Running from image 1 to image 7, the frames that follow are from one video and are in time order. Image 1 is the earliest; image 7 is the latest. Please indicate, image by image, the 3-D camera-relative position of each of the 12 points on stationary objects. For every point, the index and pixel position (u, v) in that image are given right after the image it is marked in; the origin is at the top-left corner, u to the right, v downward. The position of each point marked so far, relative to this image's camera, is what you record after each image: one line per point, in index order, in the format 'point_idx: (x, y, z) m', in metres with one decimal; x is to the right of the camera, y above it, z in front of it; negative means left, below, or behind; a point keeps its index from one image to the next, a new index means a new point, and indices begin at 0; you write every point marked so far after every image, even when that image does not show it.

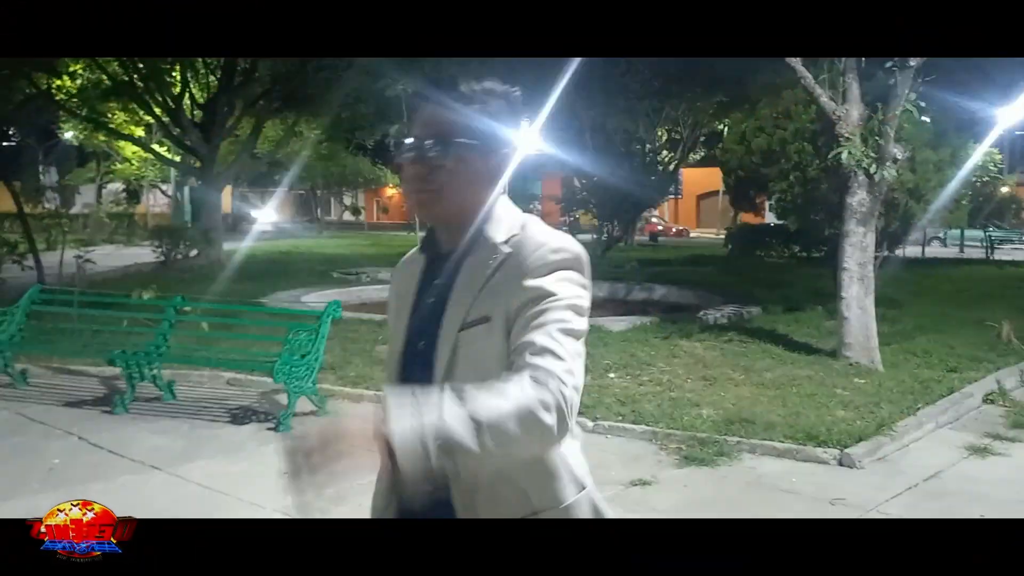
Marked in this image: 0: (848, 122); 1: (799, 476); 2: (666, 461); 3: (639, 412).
0: (+3.0, +1.5, +8.2) m
1: (+1.5, -1.0, +4.8) m
2: (+0.8, -0.9, +5.0) m
3: (+0.8, -0.8, +5.9) m
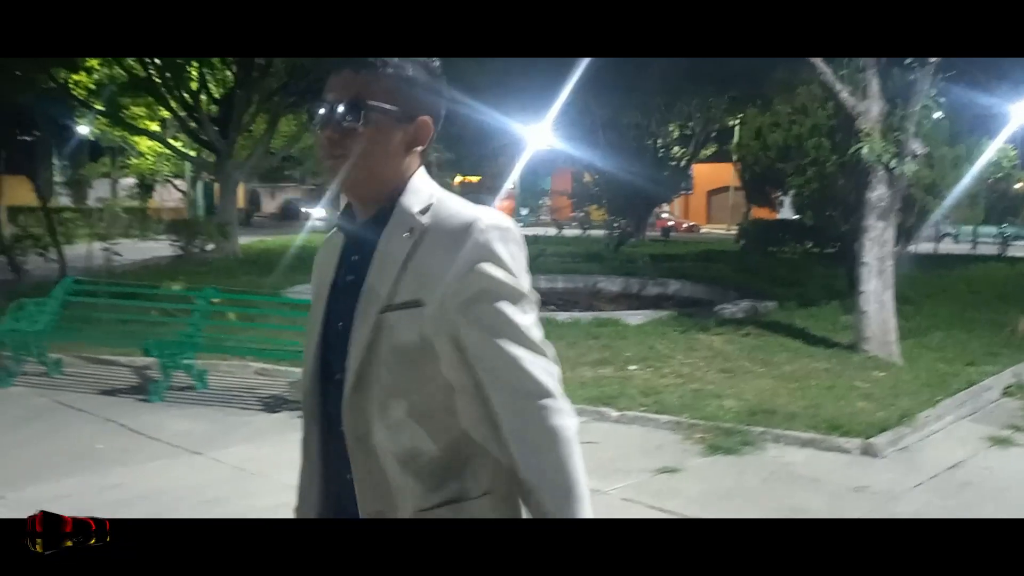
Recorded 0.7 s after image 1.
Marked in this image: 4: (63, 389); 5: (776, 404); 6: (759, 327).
0: (+3.2, +1.5, +8.2) m
1: (+1.7, -0.9, +4.9) m
2: (+1.0, -0.9, +5.1) m
3: (+1.0, -0.8, +6.0) m
4: (-3.2, -0.7, +6.4) m
5: (+1.7, -0.8, +6.0) m
6: (+2.6, -0.4, +9.5) m
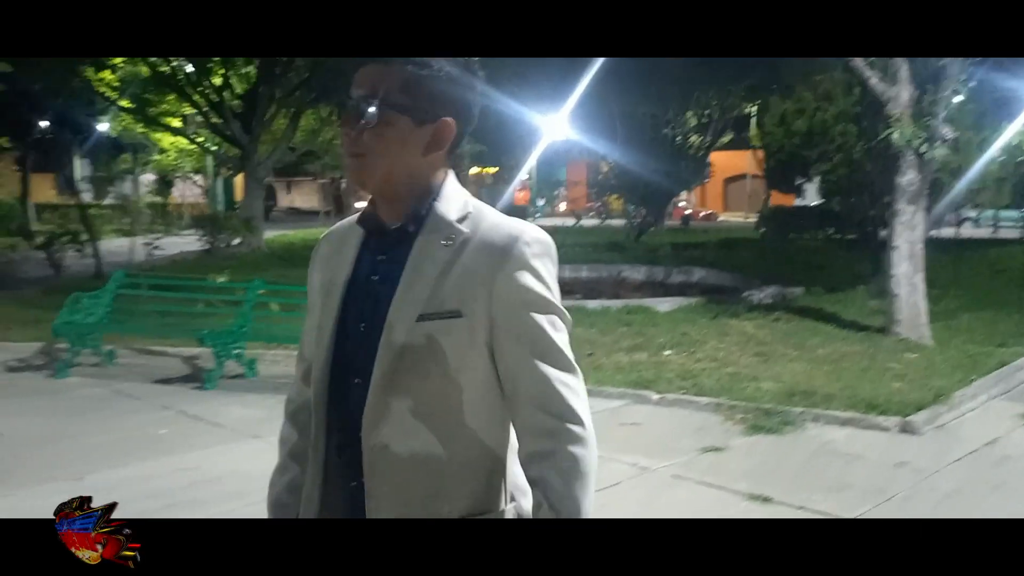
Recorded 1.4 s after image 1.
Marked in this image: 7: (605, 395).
0: (+3.5, +1.7, +8.3) m
1: (+1.9, -0.9, +5.1) m
2: (+1.3, -0.8, +5.3) m
3: (+1.3, -0.7, +6.2) m
4: (-2.9, -0.7, +6.7) m
5: (+2.0, -0.7, +6.1) m
6: (+2.9, -0.3, +9.7) m
7: (+0.6, -0.7, +6.2) m
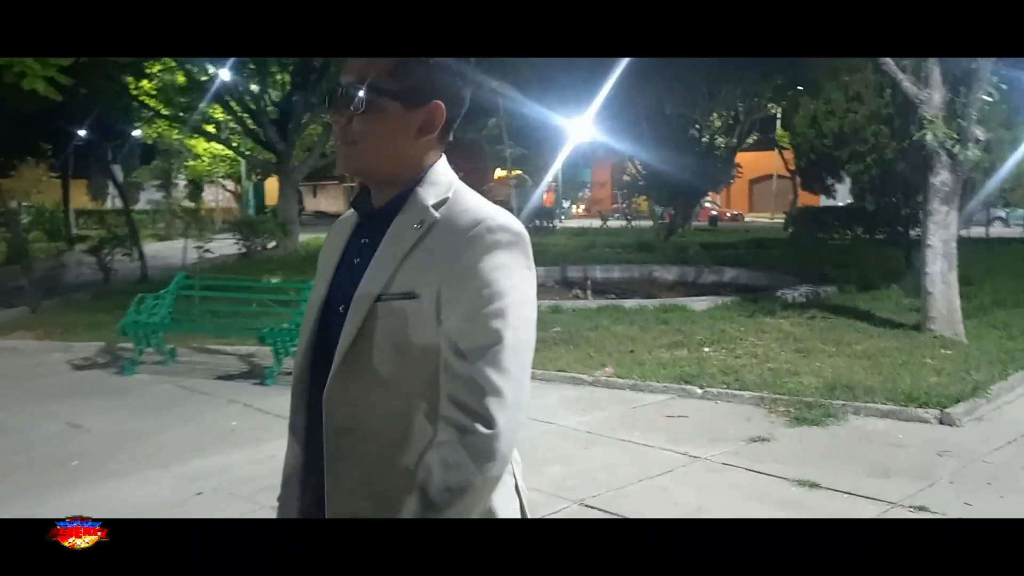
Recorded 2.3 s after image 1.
0: (+3.9, +1.7, +8.5) m
1: (+2.2, -0.8, +5.2) m
2: (+1.6, -0.8, +5.5) m
3: (+1.6, -0.6, +6.4) m
4: (-2.5, -0.7, +7.0) m
5: (+2.3, -0.6, +6.3) m
6: (+3.3, -0.2, +9.8) m
7: (+0.9, -0.7, +6.4) m
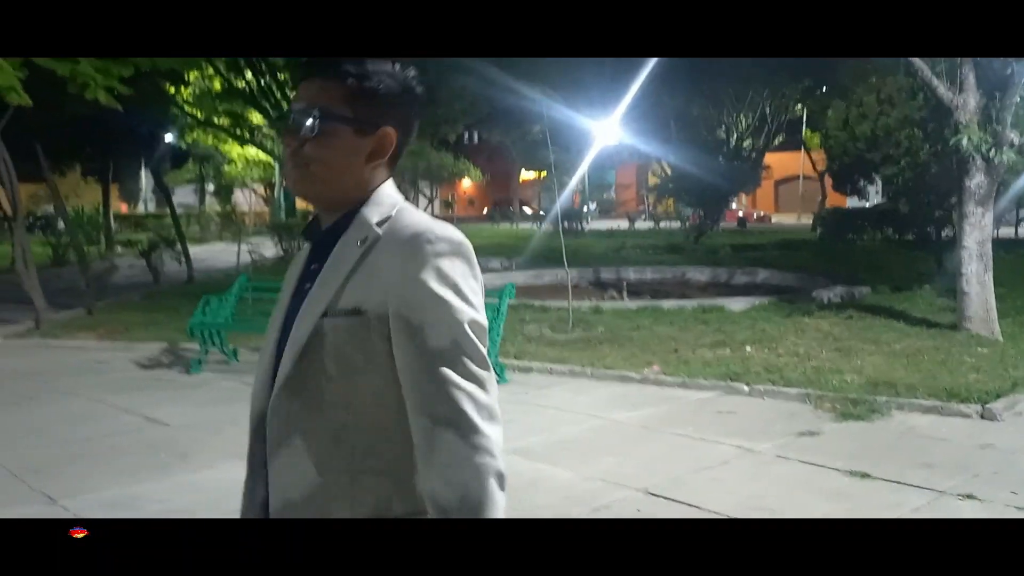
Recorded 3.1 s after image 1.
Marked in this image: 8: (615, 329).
0: (+4.3, +1.7, +8.7) m
1: (+2.6, -0.8, +5.5) m
2: (+1.9, -0.8, +5.7) m
3: (+2.0, -0.7, +6.6) m
4: (-2.1, -0.7, +7.3) m
5: (+2.7, -0.6, +6.5) m
6: (+3.8, -0.2, +10.0) m
7: (+1.3, -0.7, +6.6) m
8: (+1.0, -0.4, +9.0) m
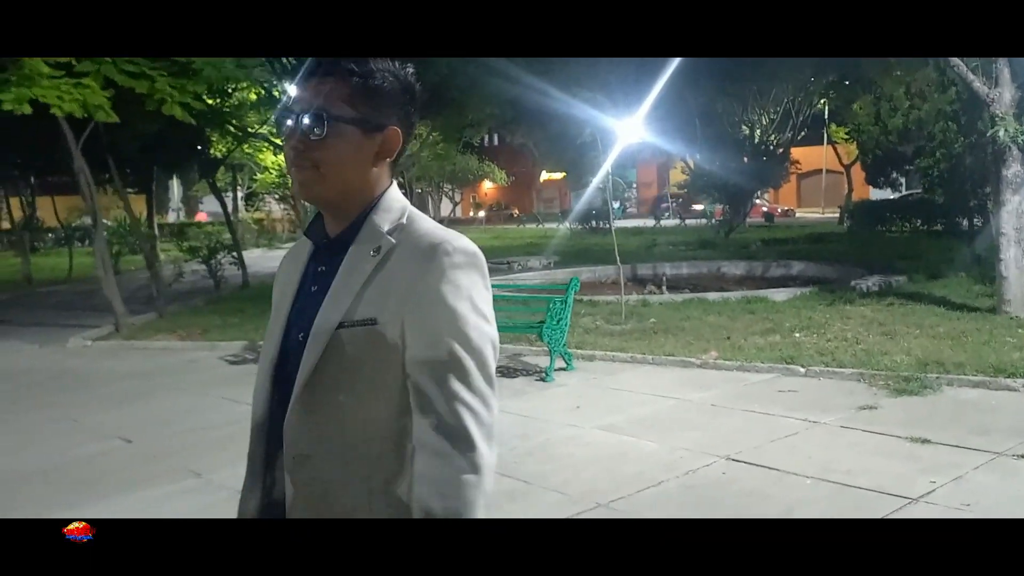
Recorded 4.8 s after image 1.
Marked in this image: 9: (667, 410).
0: (+4.8, +1.8, +9.1) m
1: (+3.1, -0.7, +5.9) m
2: (+2.5, -0.7, +6.2) m
3: (+2.5, -0.6, +7.0) m
4: (-1.6, -0.7, +7.8) m
5: (+3.3, -0.5, +7.0) m
6: (+4.4, -0.1, +10.4) m
7: (+1.9, -0.6, +7.1) m
8: (+1.6, -0.3, +9.4) m
9: (+1.0, -0.8, +6.0) m
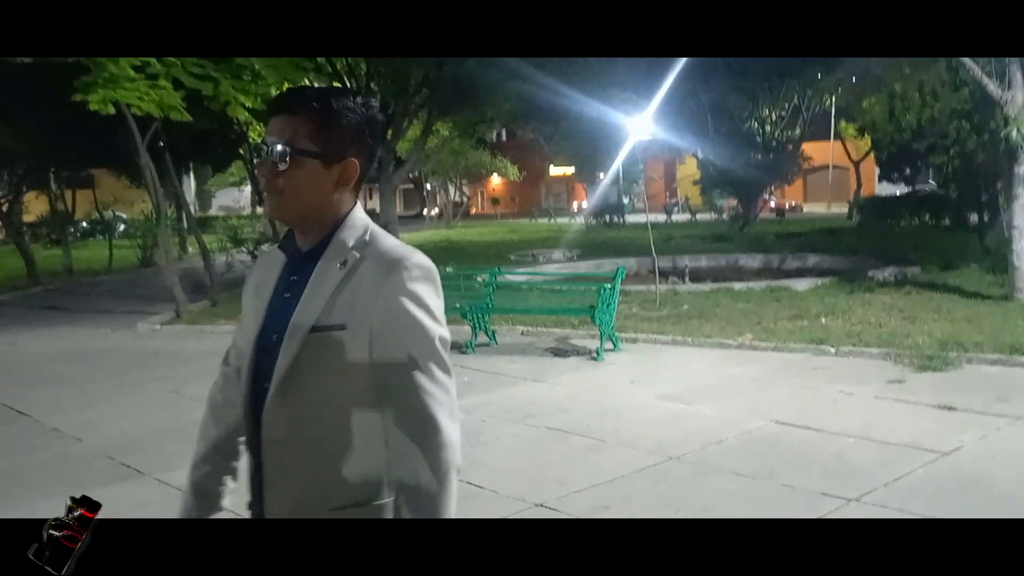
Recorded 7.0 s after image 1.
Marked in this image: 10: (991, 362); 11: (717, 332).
0: (+5.3, +1.9, +9.7) m
1: (+3.5, -0.6, +6.5) m
2: (+2.9, -0.6, +6.8) m
3: (+3.0, -0.4, +7.7) m
4: (-1.1, -0.6, +8.5) m
5: (+3.7, -0.4, +7.6) m
6: (+4.9, 0.0, +11.0) m
7: (+2.3, -0.5, +7.7) m
8: (+2.0, -0.2, +10.1) m
9: (+1.5, -0.7, +6.6) m
10: (+3.6, -0.6, +6.9) m
11: (+1.9, -0.4, +8.6) m
